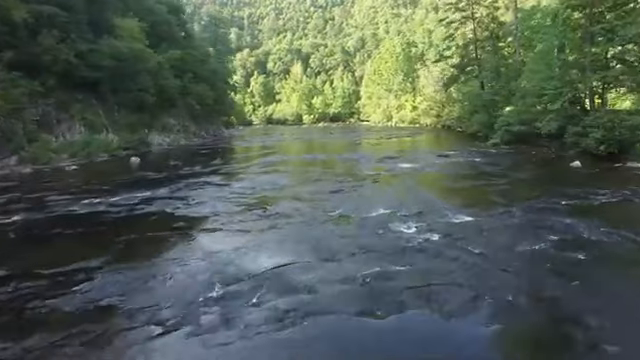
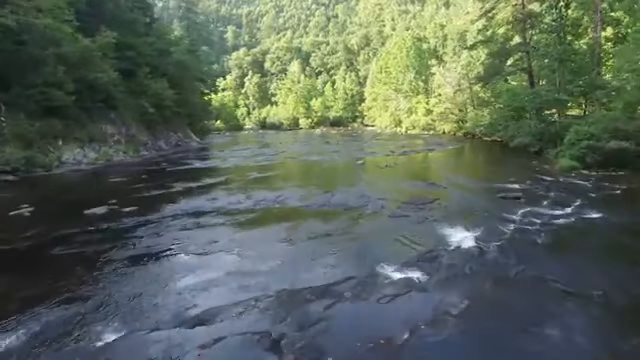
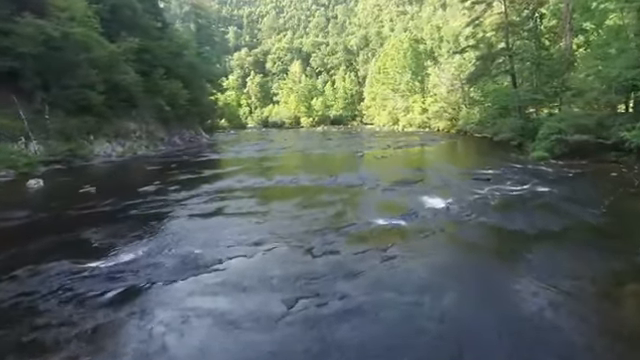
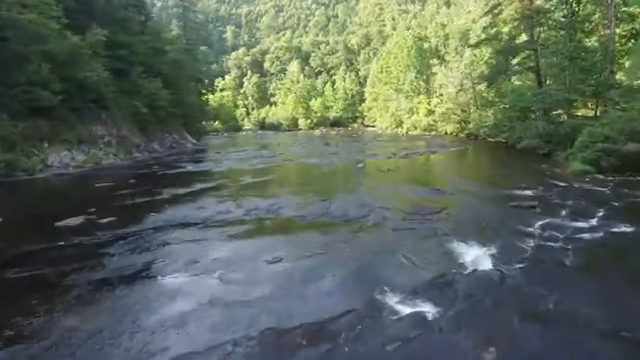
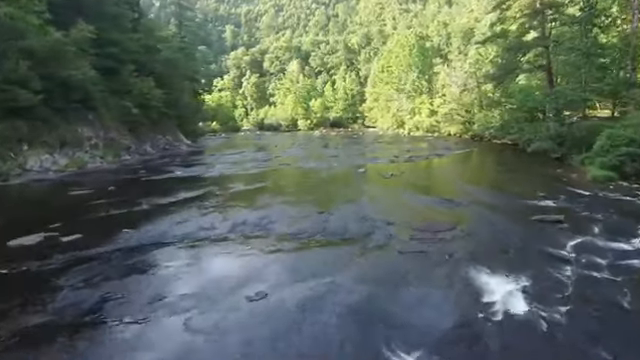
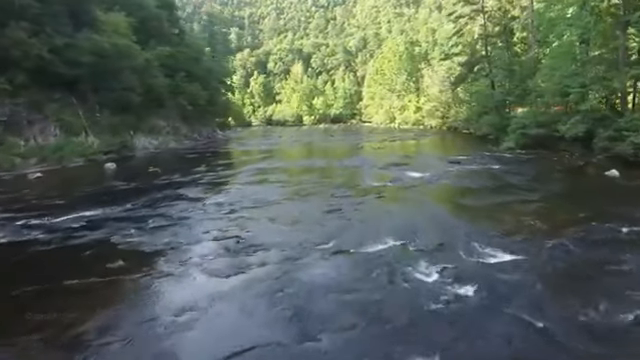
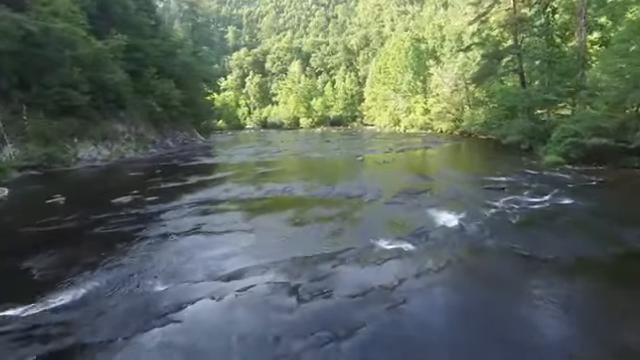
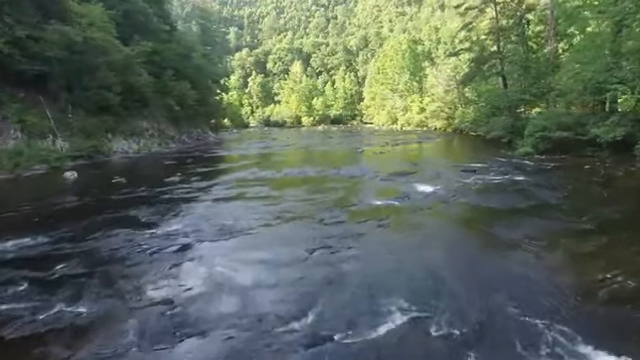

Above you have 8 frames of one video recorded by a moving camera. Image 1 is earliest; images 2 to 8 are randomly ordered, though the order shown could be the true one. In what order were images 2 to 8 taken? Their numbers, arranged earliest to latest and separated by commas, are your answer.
6, 8, 3, 7, 2, 4, 5
